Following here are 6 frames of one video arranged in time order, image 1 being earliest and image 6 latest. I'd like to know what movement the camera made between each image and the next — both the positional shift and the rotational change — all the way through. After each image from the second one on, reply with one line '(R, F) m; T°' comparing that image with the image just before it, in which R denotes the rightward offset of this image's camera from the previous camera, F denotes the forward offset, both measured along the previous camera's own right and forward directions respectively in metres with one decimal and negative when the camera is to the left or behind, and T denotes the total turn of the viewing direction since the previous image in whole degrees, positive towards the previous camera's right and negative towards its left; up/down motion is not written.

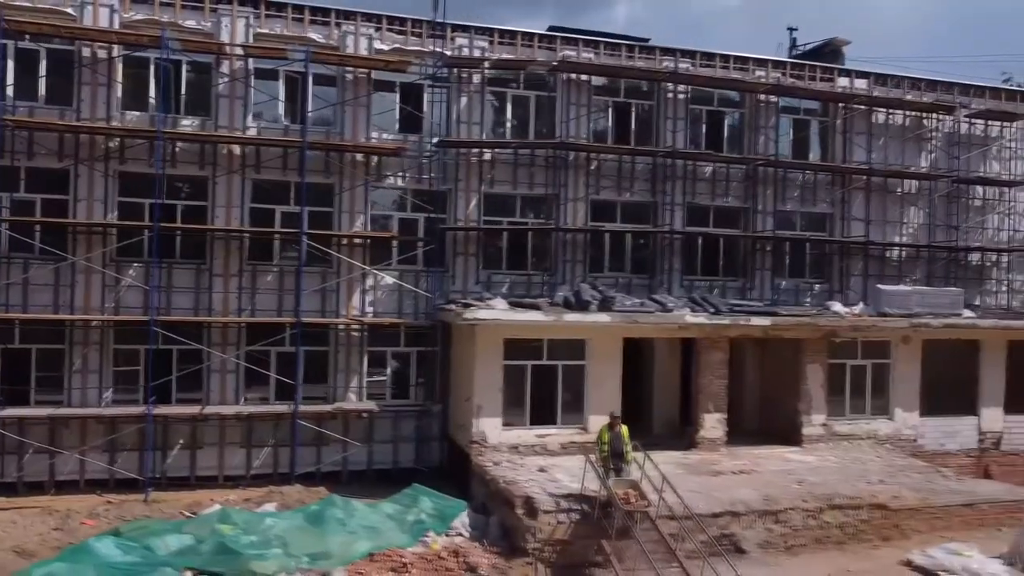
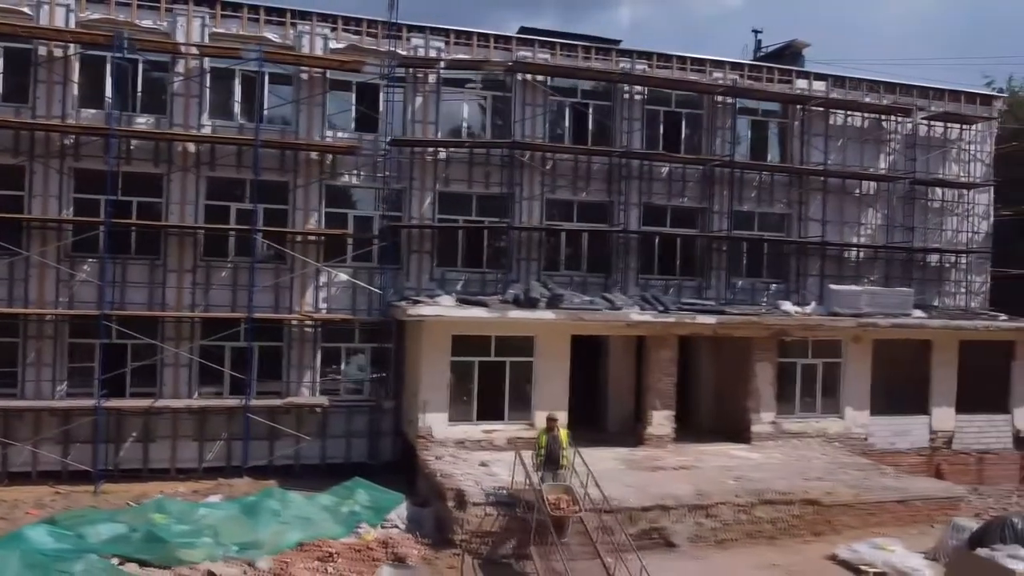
(+1.1, -0.2) m; 0°
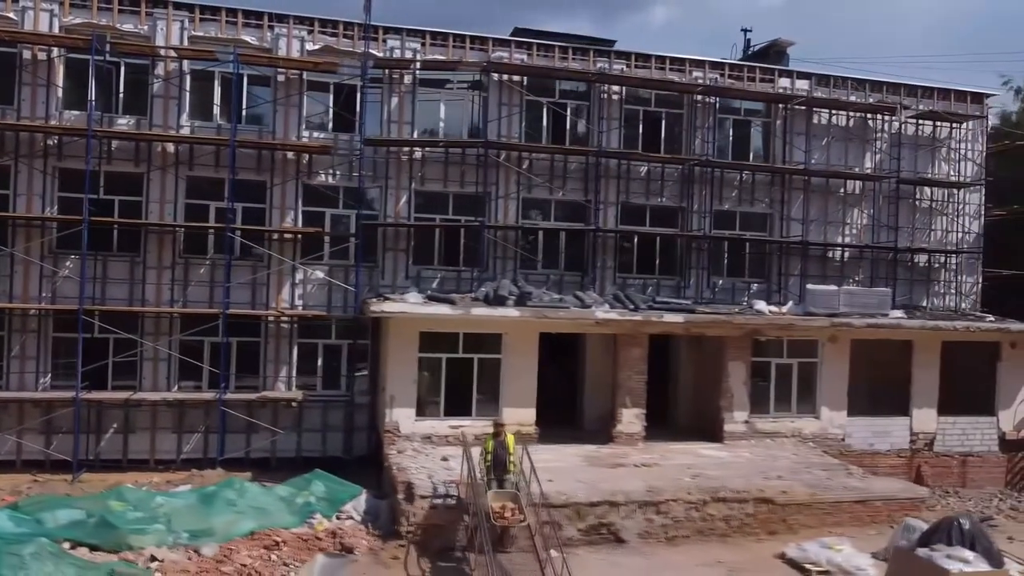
(+1.3, -0.2) m; -2°
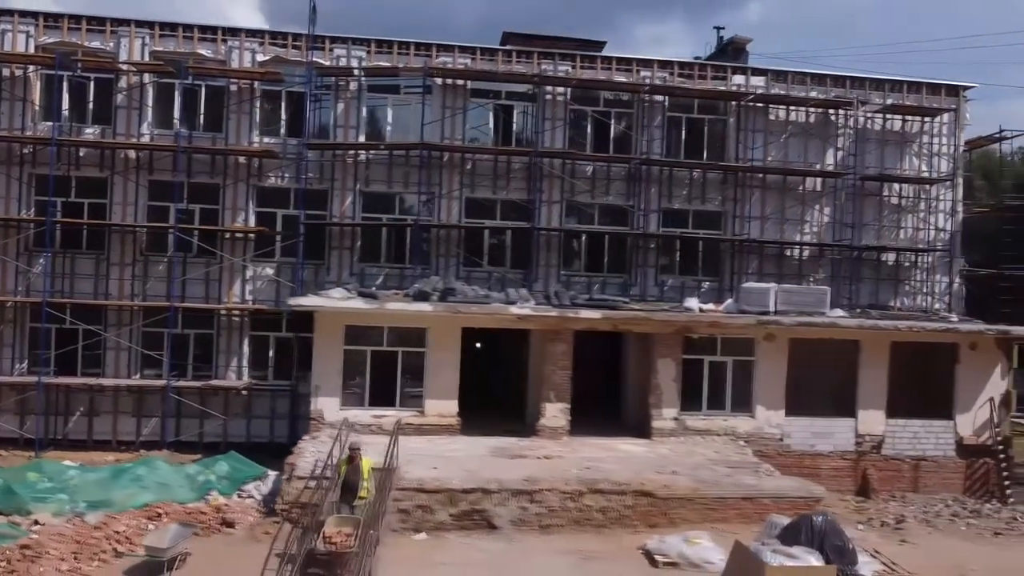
(+3.5, -0.4) m; -7°
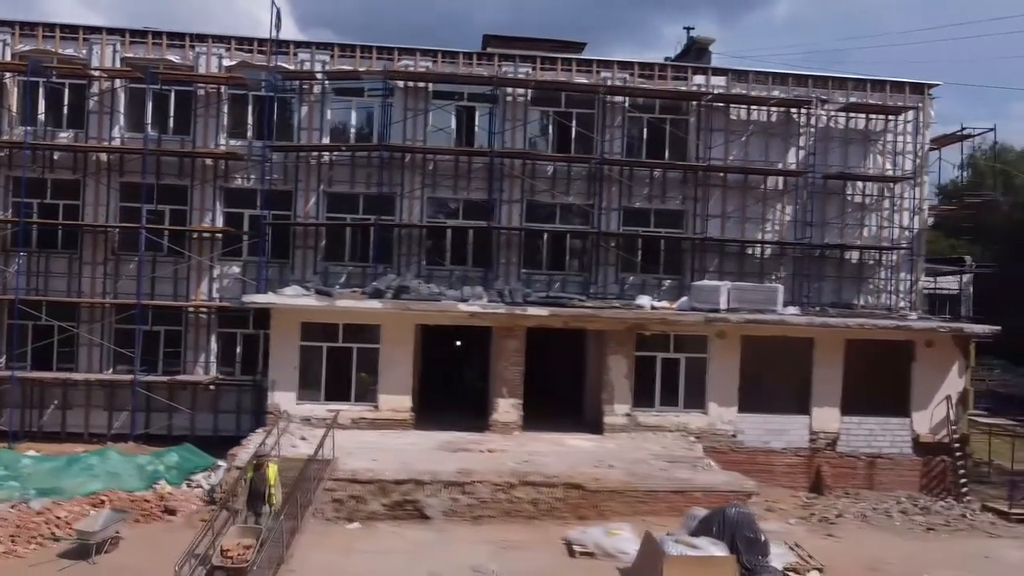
(+1.6, -0.3) m; -2°
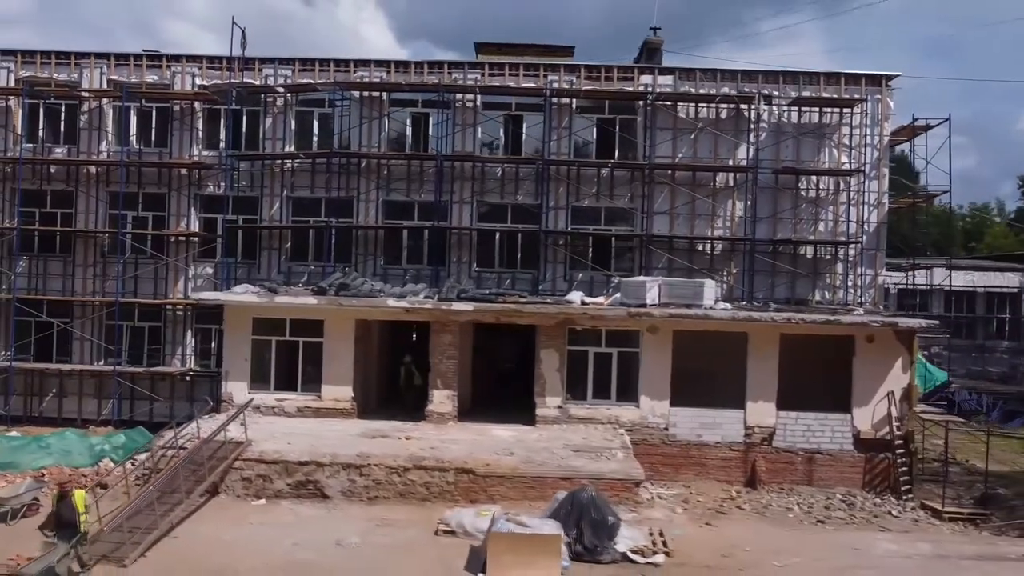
(+3.7, -0.6) m; -7°
